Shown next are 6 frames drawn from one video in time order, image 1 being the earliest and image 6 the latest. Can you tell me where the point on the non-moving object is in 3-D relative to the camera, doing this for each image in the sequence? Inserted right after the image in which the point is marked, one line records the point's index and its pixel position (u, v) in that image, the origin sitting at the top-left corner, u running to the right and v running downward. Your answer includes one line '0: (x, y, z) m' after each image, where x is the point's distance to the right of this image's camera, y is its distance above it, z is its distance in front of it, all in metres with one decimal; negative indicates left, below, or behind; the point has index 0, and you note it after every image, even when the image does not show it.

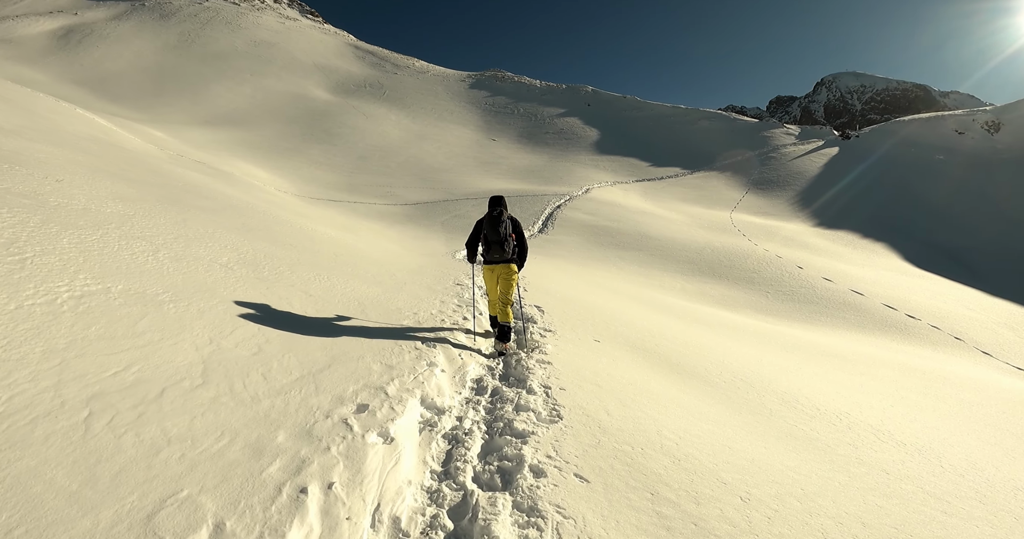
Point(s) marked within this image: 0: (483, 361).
0: (-0.3, -1.0, +5.3) m
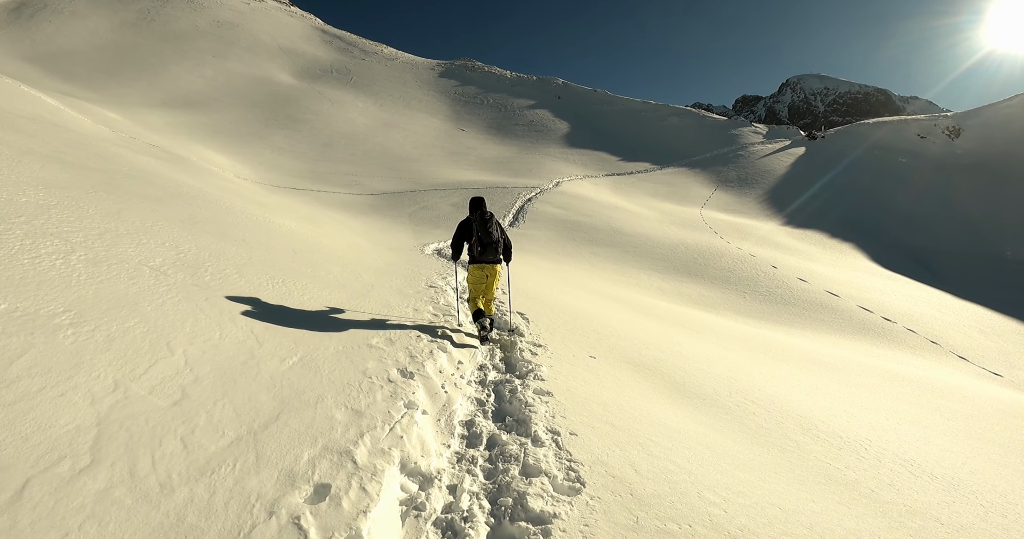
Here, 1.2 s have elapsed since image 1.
0: (-0.4, -1.2, +4.4) m
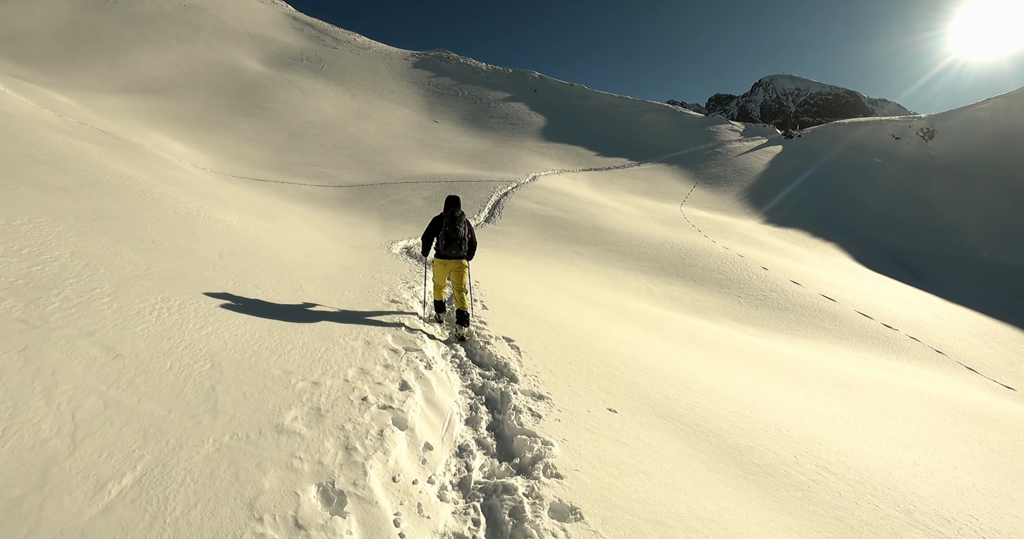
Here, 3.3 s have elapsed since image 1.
0: (-0.4, -1.4, +2.7) m
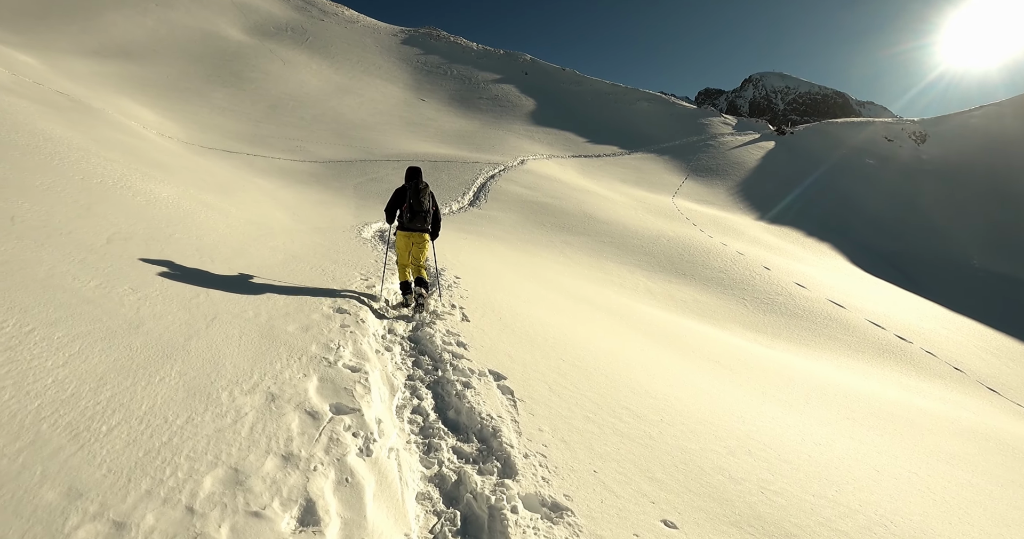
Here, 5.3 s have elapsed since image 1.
0: (-0.3, -1.6, +0.9) m
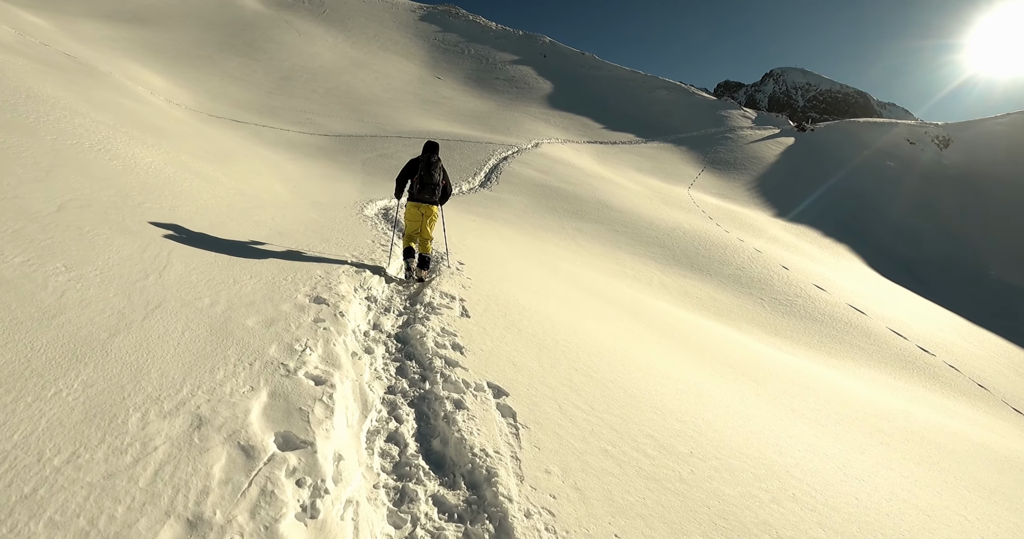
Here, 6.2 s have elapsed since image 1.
0: (-0.4, -1.6, +0.2) m
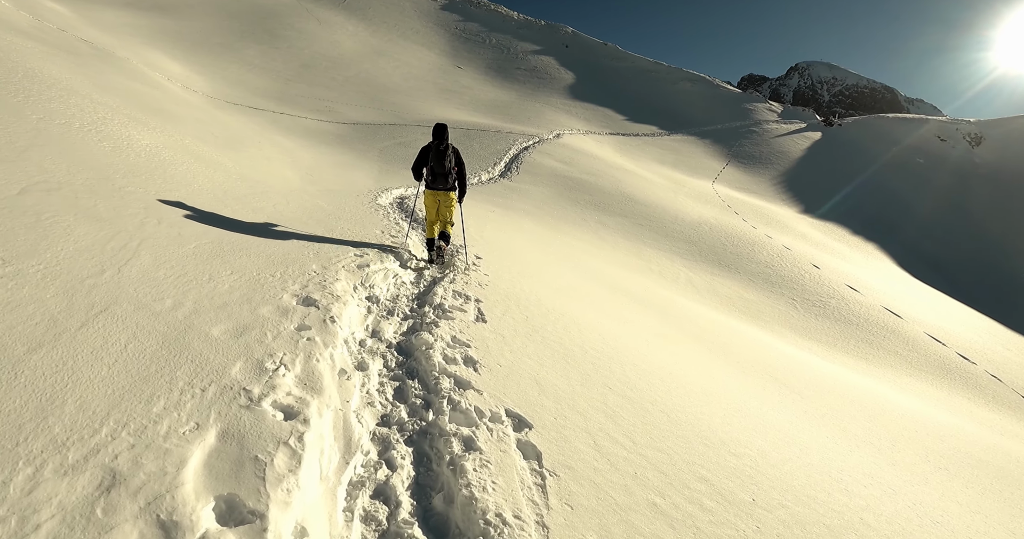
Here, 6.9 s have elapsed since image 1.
0: (-0.4, -1.7, -0.4) m
